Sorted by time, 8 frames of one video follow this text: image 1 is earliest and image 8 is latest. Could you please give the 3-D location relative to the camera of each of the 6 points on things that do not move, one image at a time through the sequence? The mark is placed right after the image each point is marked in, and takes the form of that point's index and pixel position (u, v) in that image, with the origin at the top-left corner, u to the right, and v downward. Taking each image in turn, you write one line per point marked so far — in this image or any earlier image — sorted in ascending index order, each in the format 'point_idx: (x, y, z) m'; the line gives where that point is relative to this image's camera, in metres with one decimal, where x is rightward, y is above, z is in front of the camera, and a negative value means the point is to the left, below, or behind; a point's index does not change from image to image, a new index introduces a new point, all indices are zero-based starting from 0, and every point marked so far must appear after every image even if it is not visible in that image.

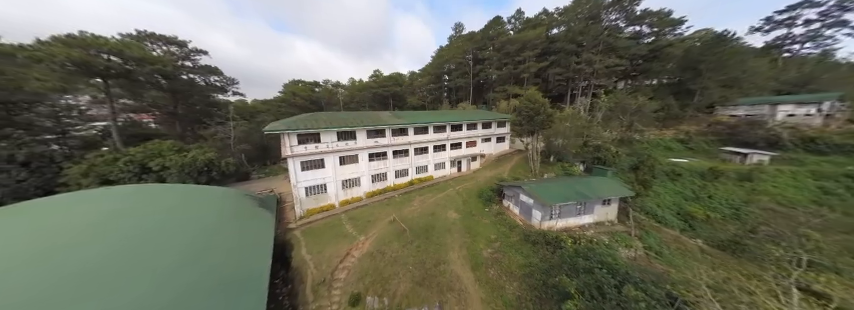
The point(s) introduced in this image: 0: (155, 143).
0: (-18.7, +0.8, +12.9) m
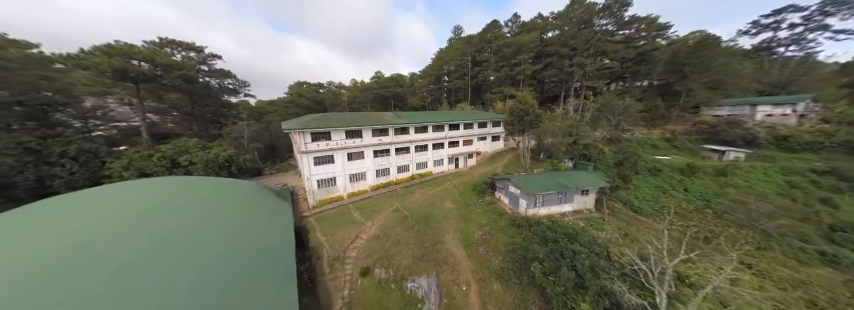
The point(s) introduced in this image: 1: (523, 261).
0: (-18.7, +1.0, +14.2) m
1: (+3.9, -4.4, +7.9) m
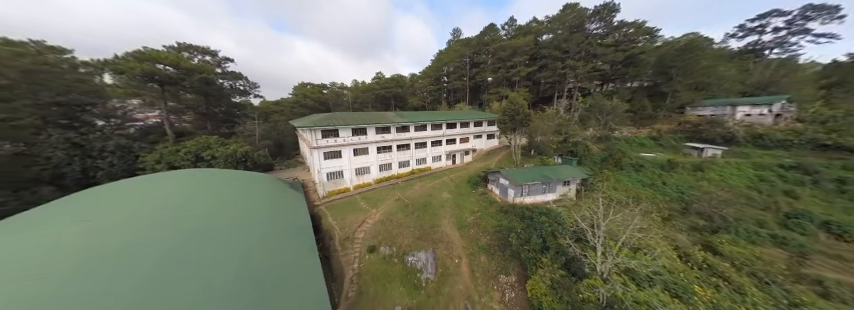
0: (-18.8, +1.4, +15.6) m
1: (+3.8, -4.1, +9.3) m
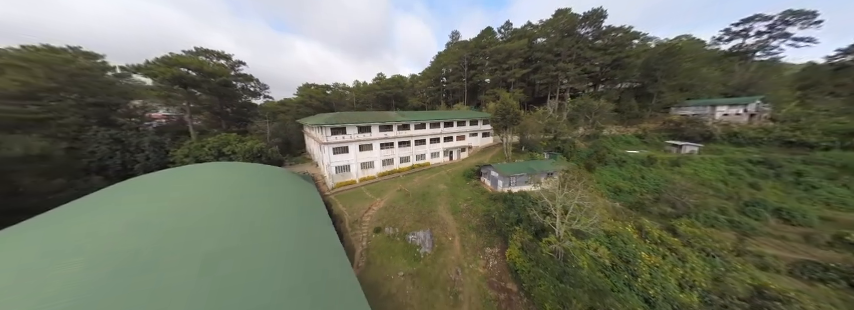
0: (-18.9, +1.8, +17.2) m
1: (+3.7, -3.7, +10.9) m
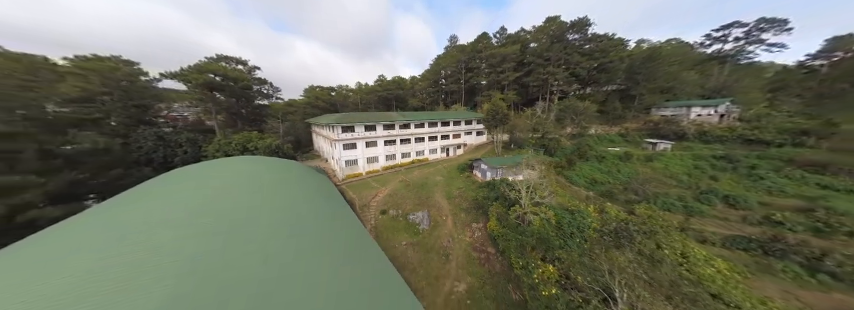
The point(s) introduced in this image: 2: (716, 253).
0: (-19.1, +2.2, +19.5) m
1: (+3.5, -3.3, +13.1) m
2: (+17.3, -5.9, +11.2) m
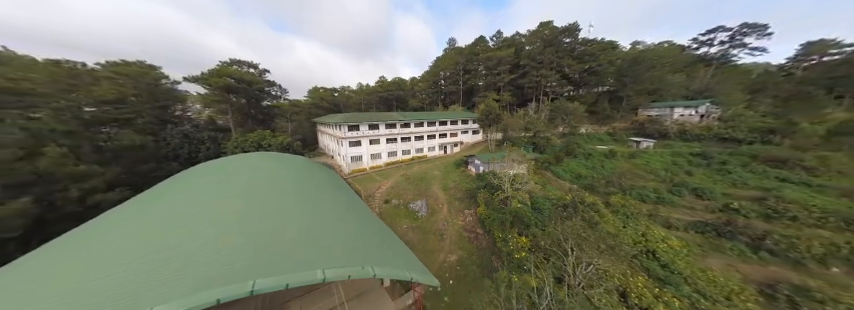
0: (-19.2, +2.6, +21.2) m
1: (+3.4, -2.9, +14.8) m
2: (+17.2, -5.6, +12.9) m
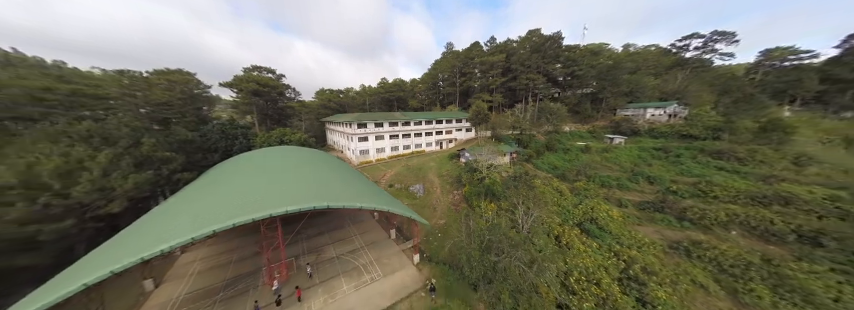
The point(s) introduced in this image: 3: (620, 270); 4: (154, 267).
0: (-19.5, +3.3, +24.6) m
1: (+3.1, -2.2, +18.2) m
2: (+16.9, -4.8, +16.3) m
3: (+10.7, -6.3, +10.3) m
4: (-14.4, -5.8, +9.9) m
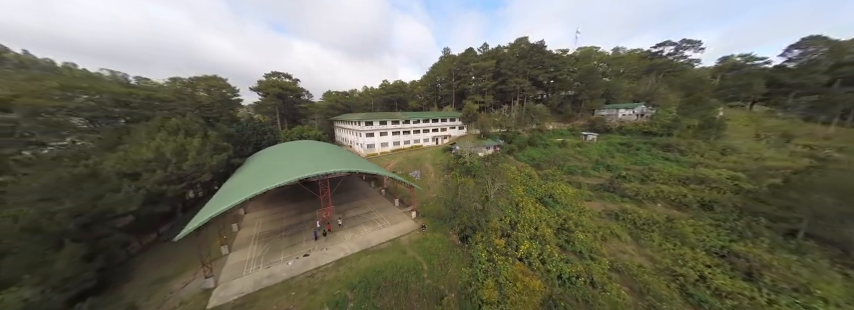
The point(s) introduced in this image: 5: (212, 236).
0: (-20.0, +4.3, +28.8) m
1: (+2.6, -1.2, +22.4) m
2: (+16.4, -3.8, +20.5) m
3: (+10.3, -5.3, +14.5) m
4: (-14.8, -4.9, +14.1) m
5: (-13.9, -5.2, +11.8) m
